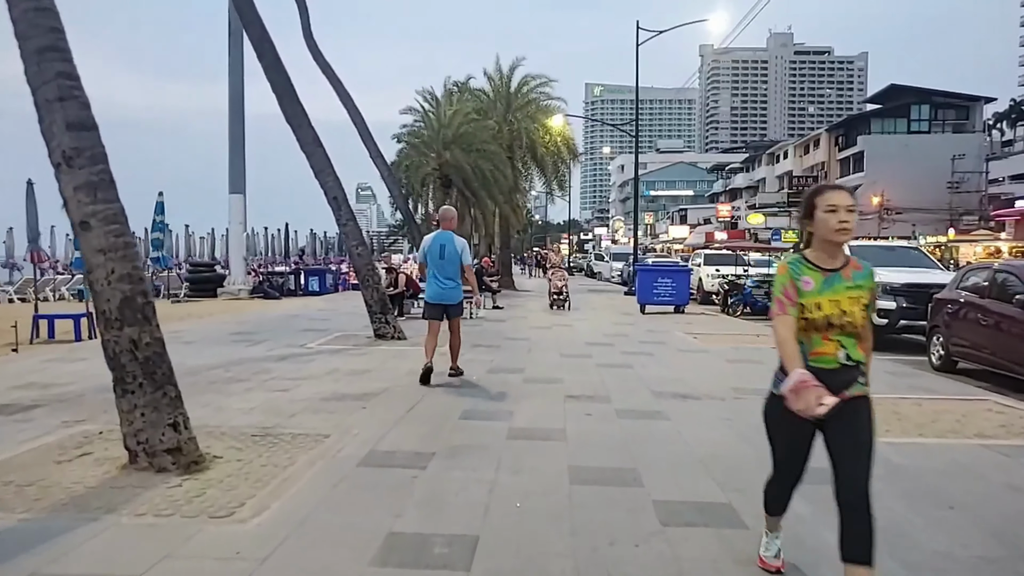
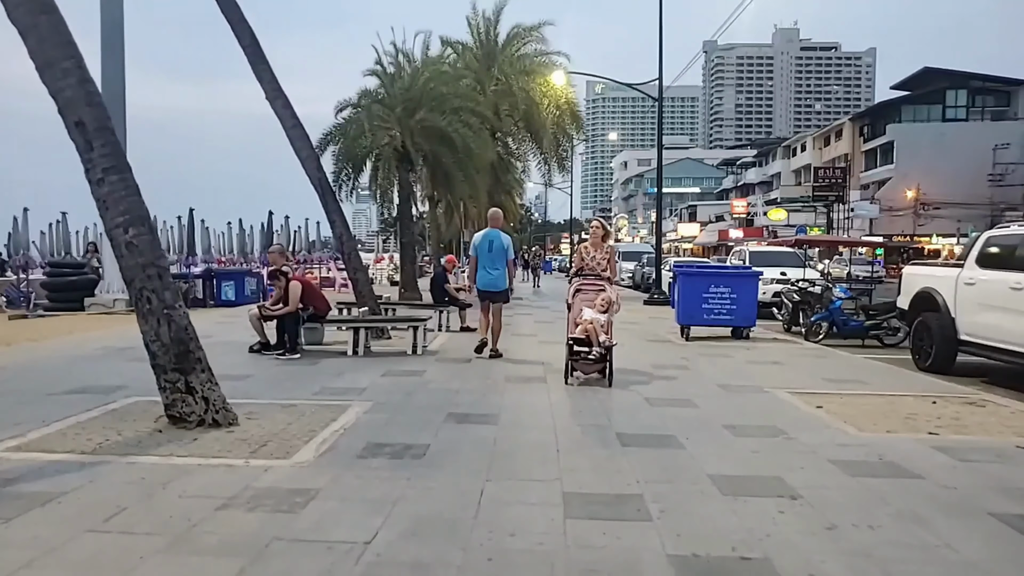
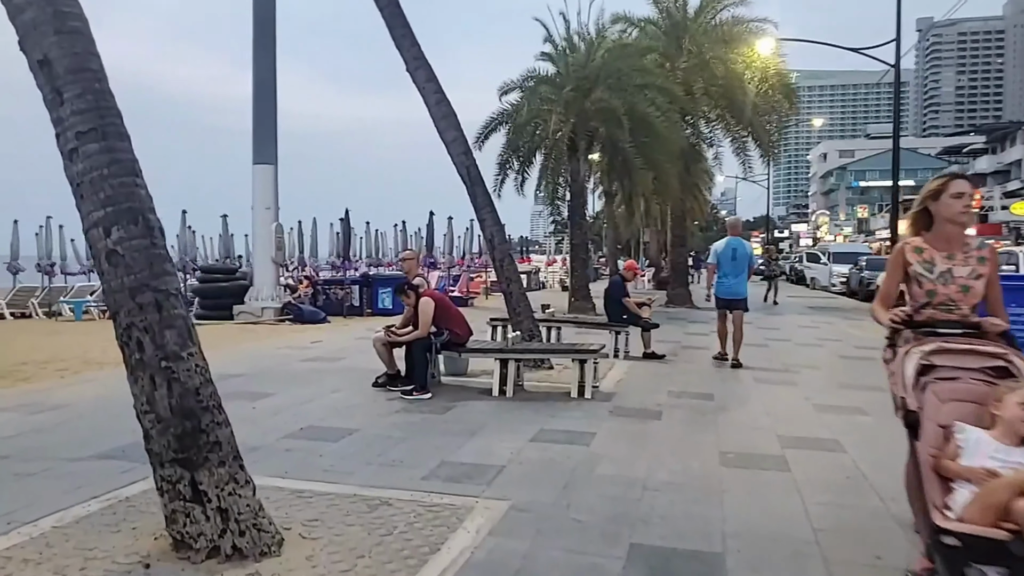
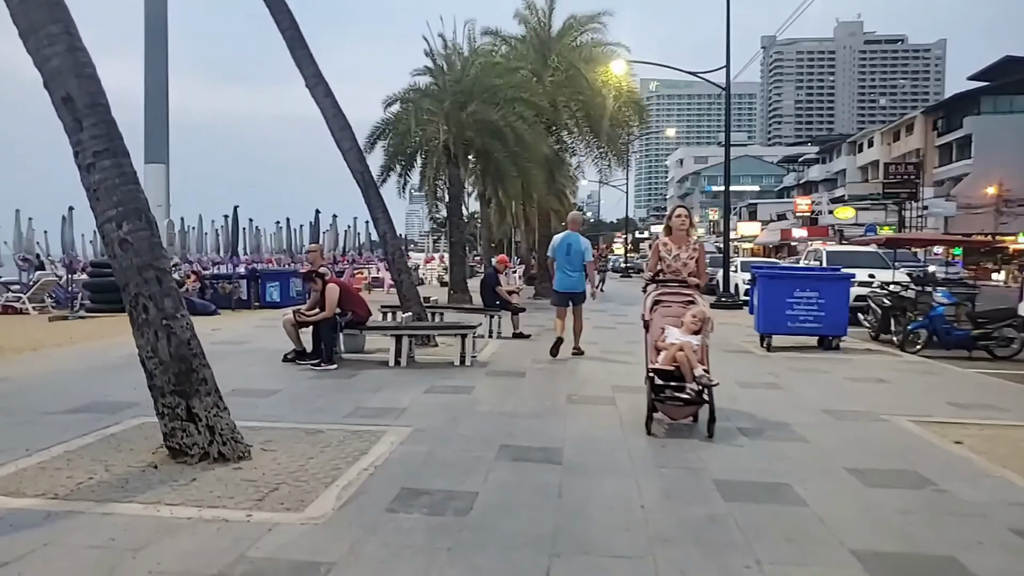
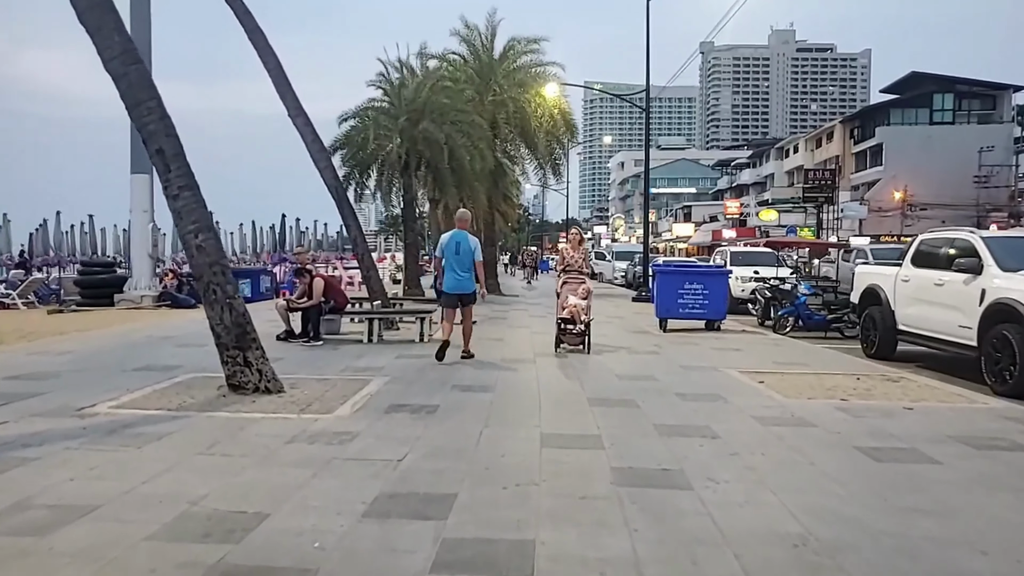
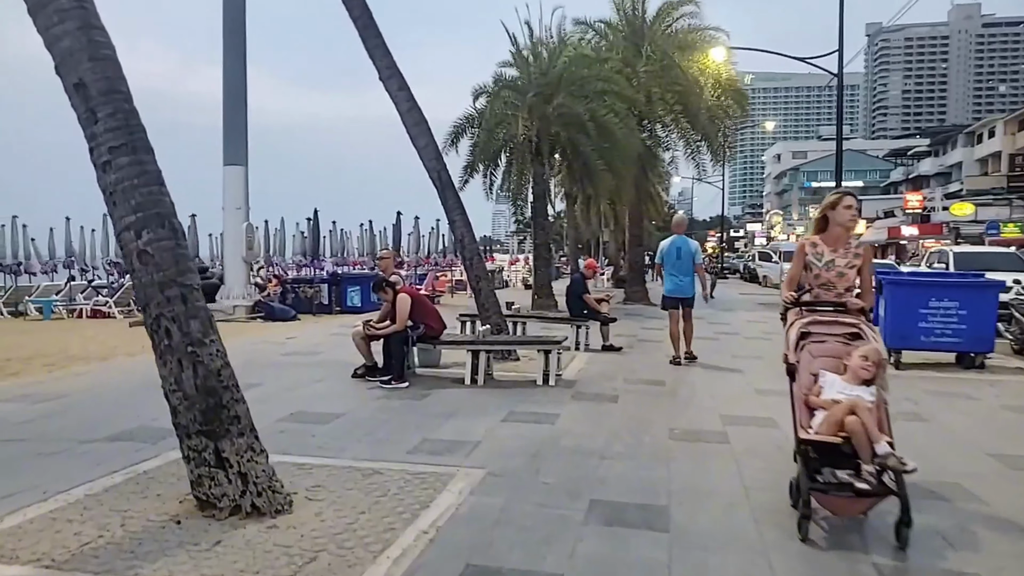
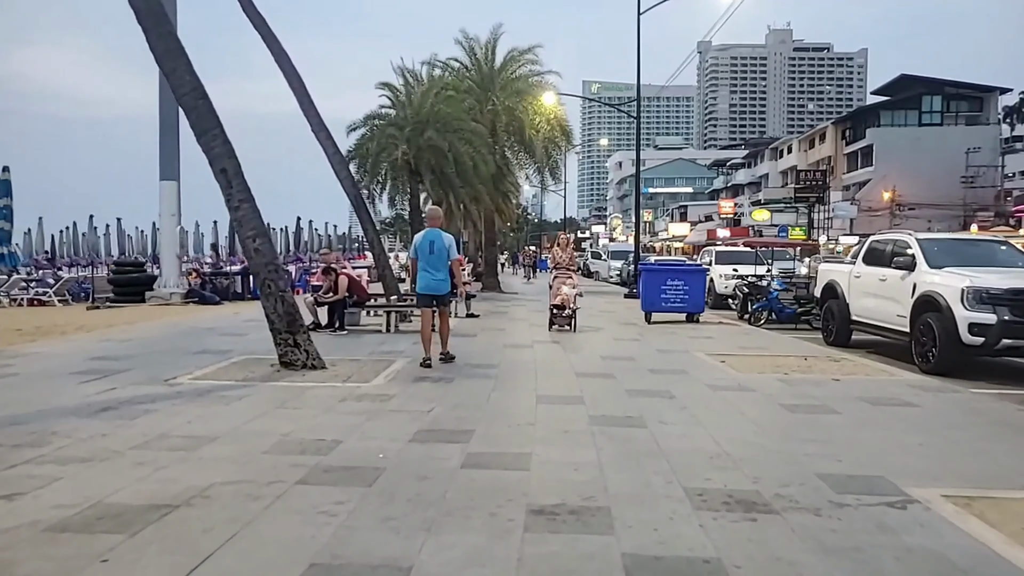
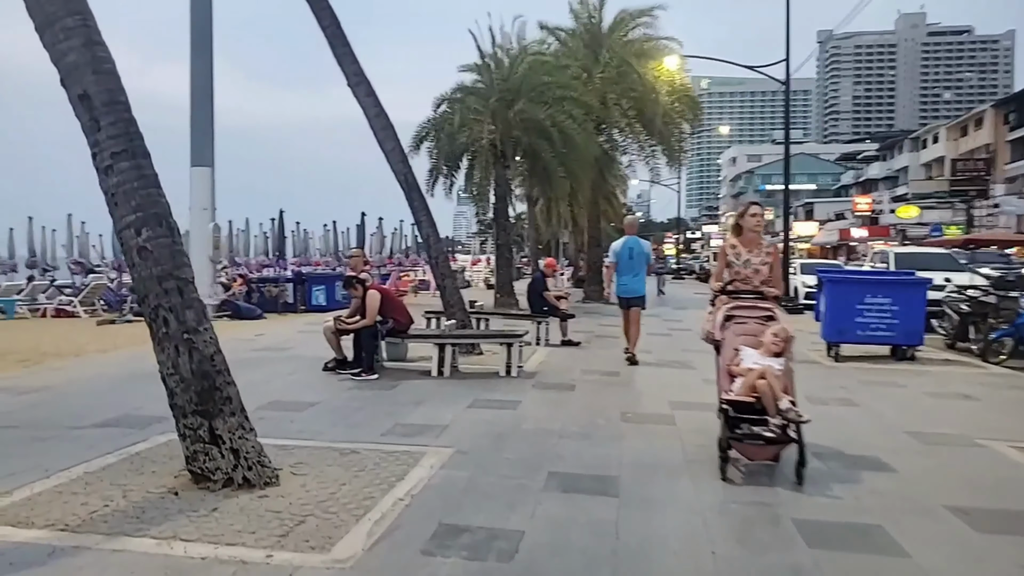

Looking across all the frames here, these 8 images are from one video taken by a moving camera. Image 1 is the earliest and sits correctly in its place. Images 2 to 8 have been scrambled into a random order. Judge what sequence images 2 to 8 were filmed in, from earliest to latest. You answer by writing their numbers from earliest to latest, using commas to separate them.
7, 5, 2, 4, 8, 6, 3
